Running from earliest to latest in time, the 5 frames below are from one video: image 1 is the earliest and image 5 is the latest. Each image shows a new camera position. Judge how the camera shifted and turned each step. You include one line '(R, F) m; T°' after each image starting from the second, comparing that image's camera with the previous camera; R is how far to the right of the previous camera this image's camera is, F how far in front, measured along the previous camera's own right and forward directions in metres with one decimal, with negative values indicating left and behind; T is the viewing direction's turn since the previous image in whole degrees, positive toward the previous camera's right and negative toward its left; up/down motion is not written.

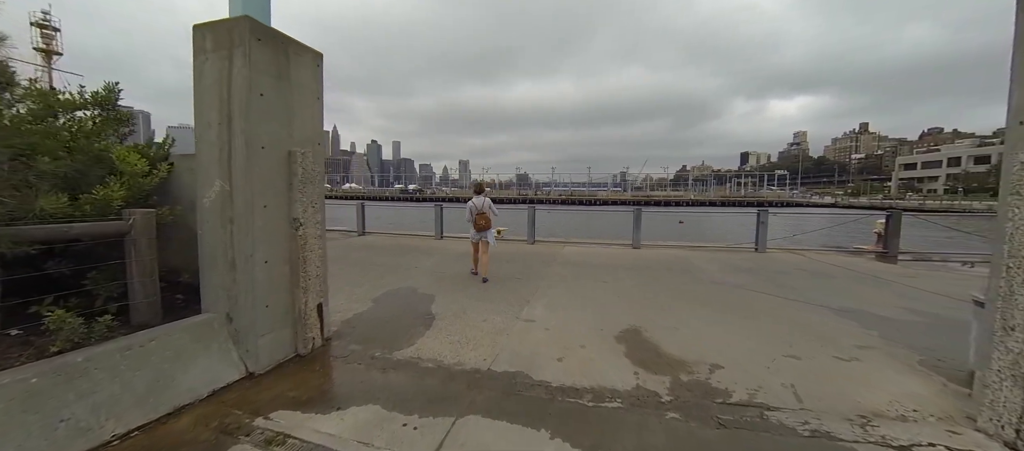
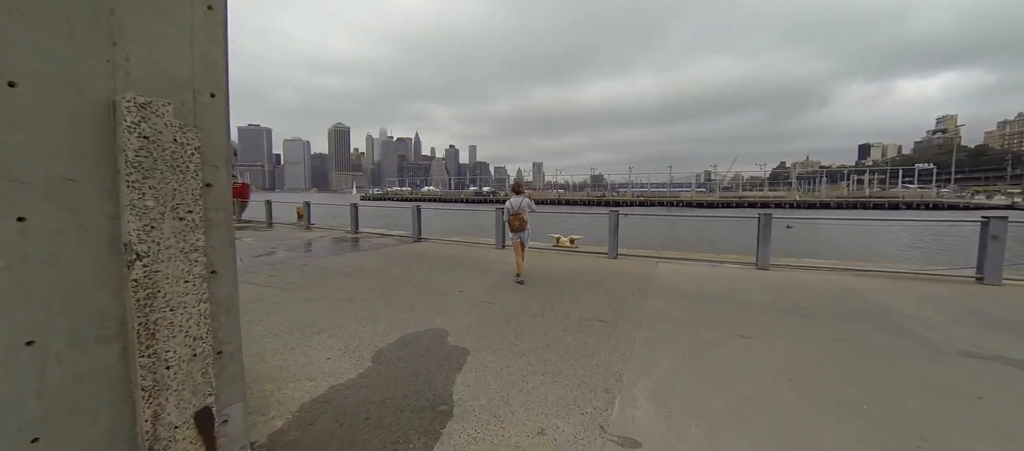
(-0.1, +2.0) m; -12°
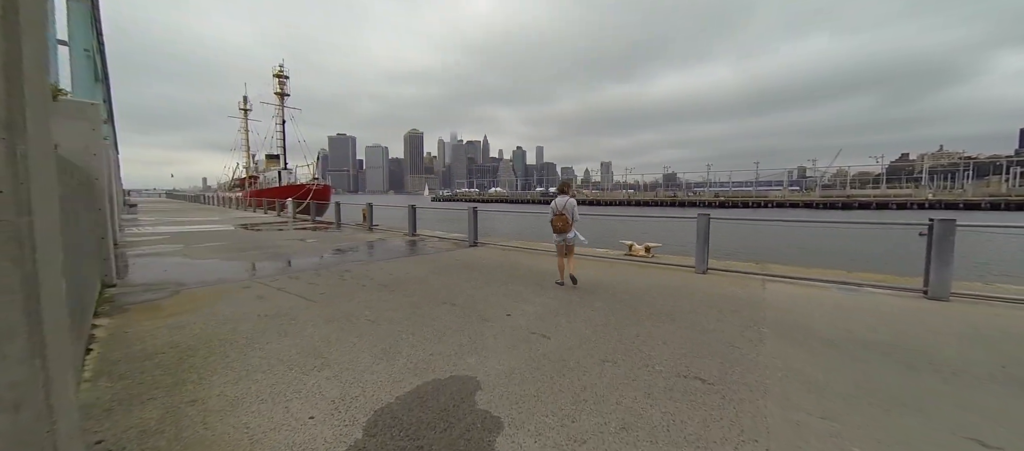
(+0.1, +1.1) m; -11°
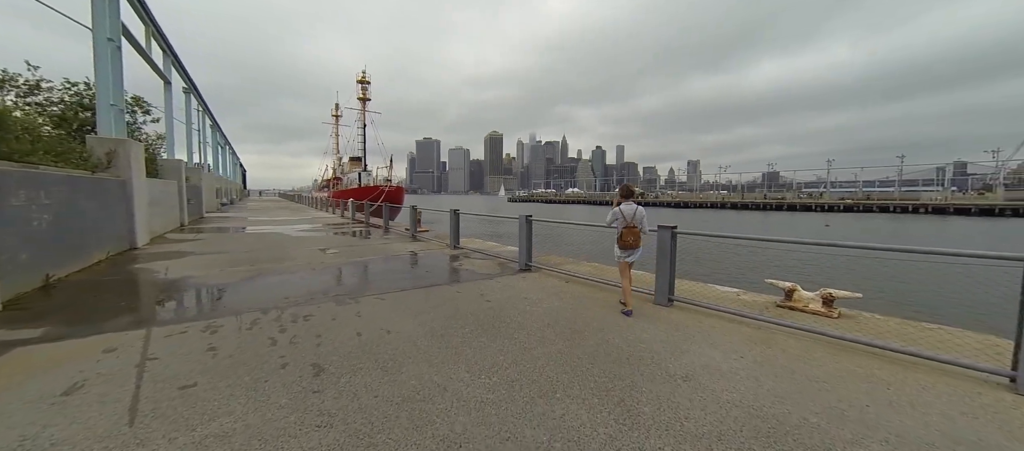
(+0.2, +3.1) m; -12°
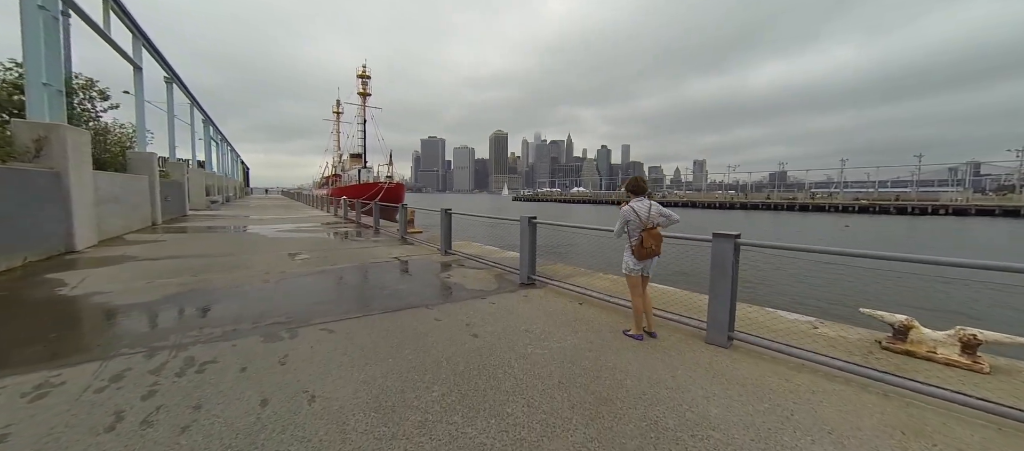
(+0.1, +1.4) m; -1°
